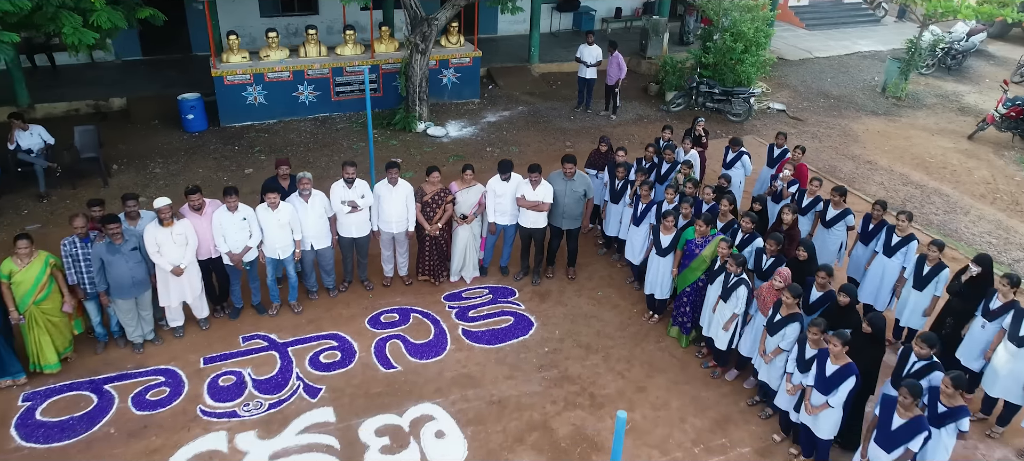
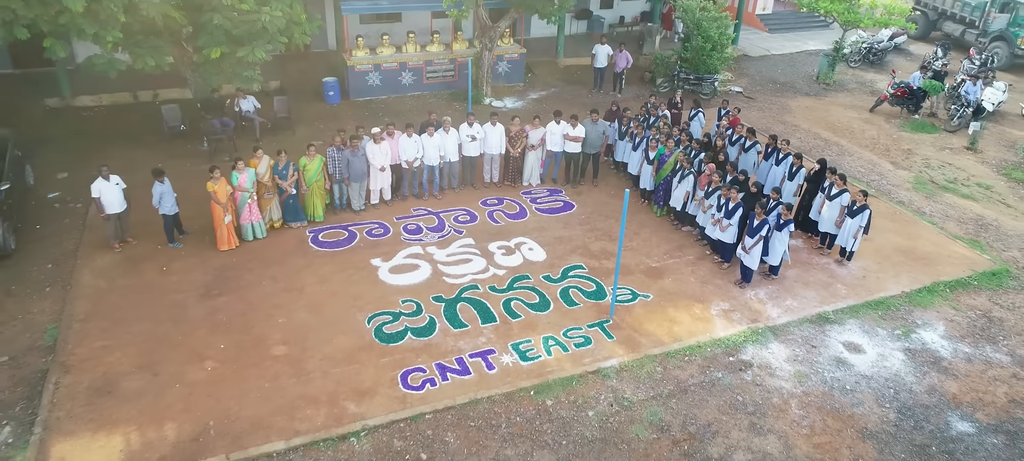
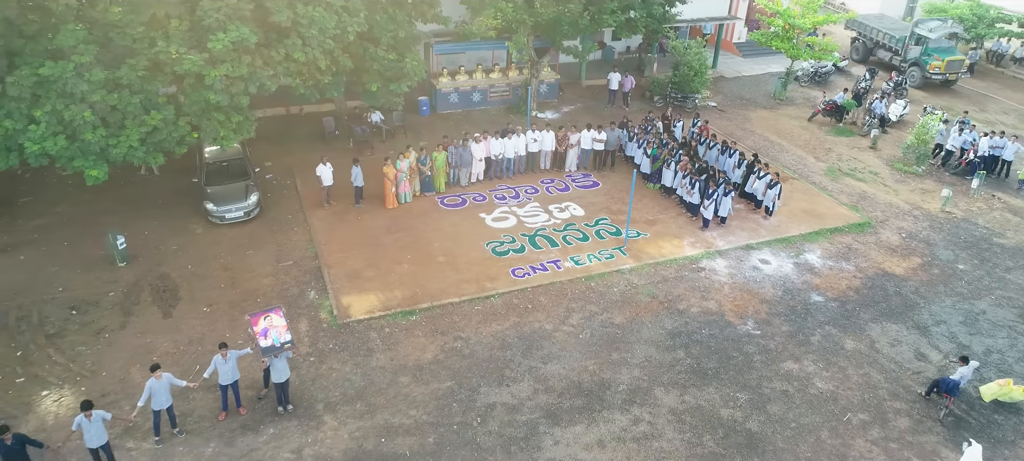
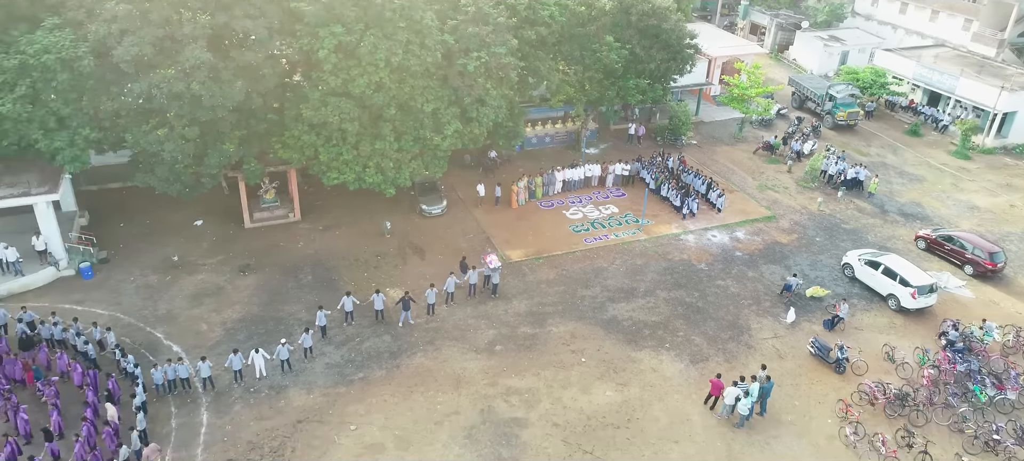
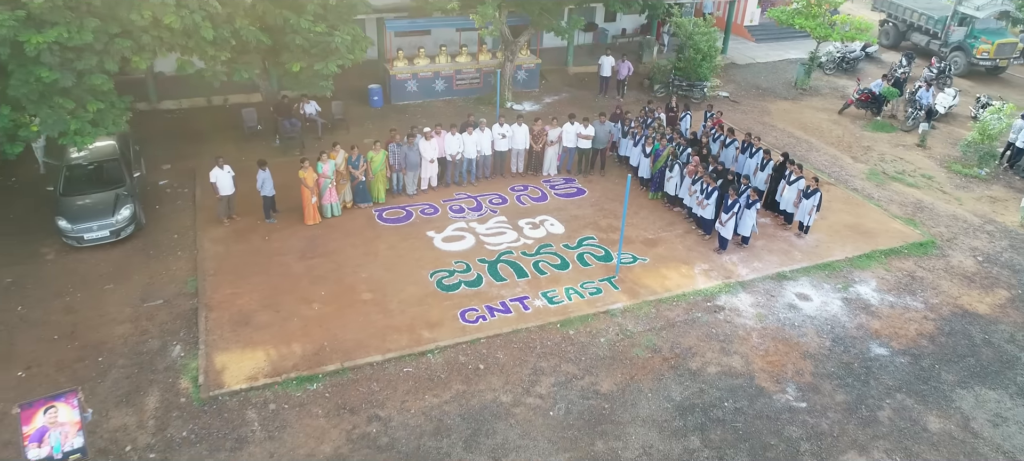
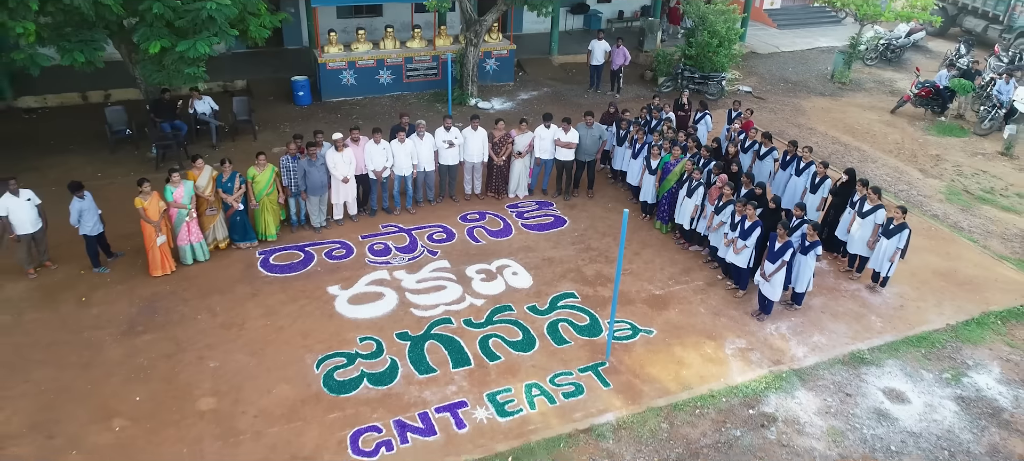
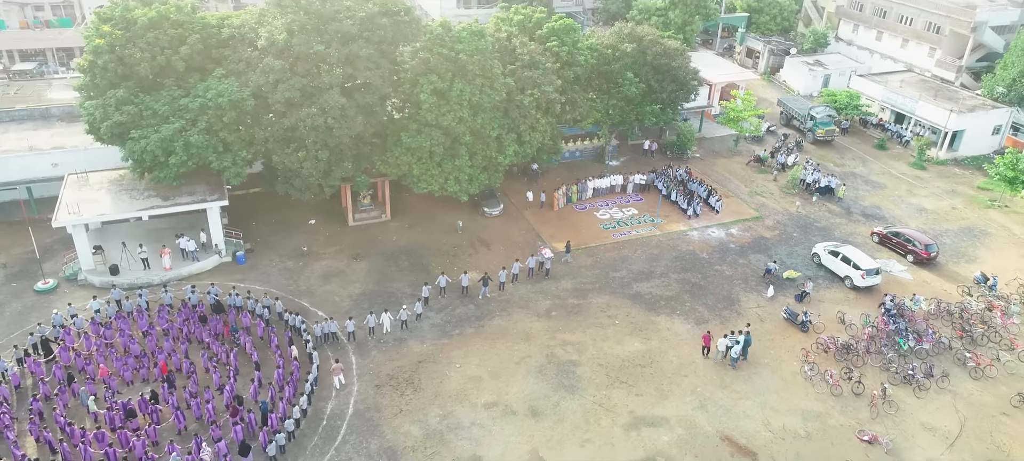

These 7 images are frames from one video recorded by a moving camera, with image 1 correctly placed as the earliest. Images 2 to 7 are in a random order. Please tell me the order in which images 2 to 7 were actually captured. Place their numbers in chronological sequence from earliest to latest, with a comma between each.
6, 2, 5, 3, 4, 7
